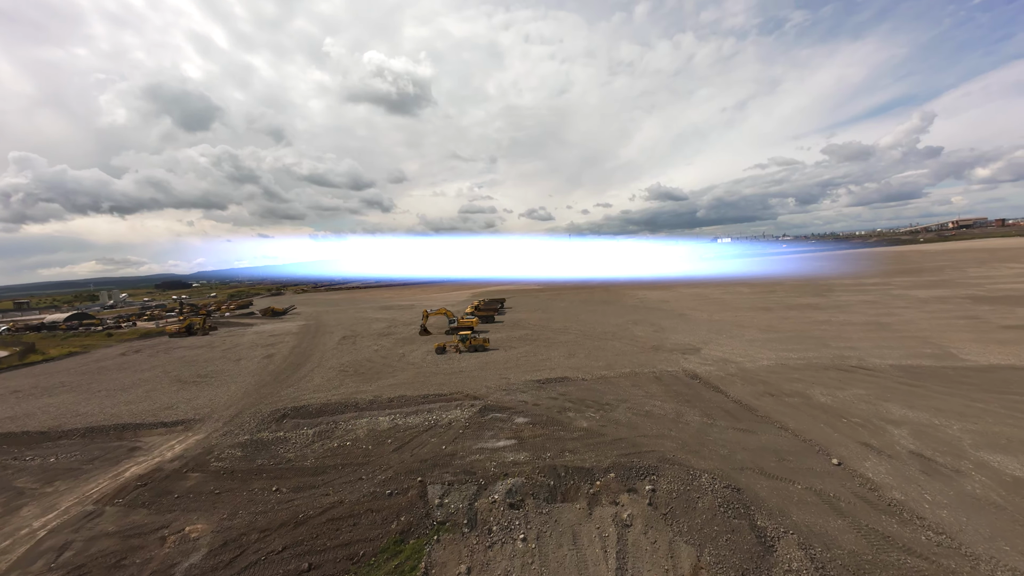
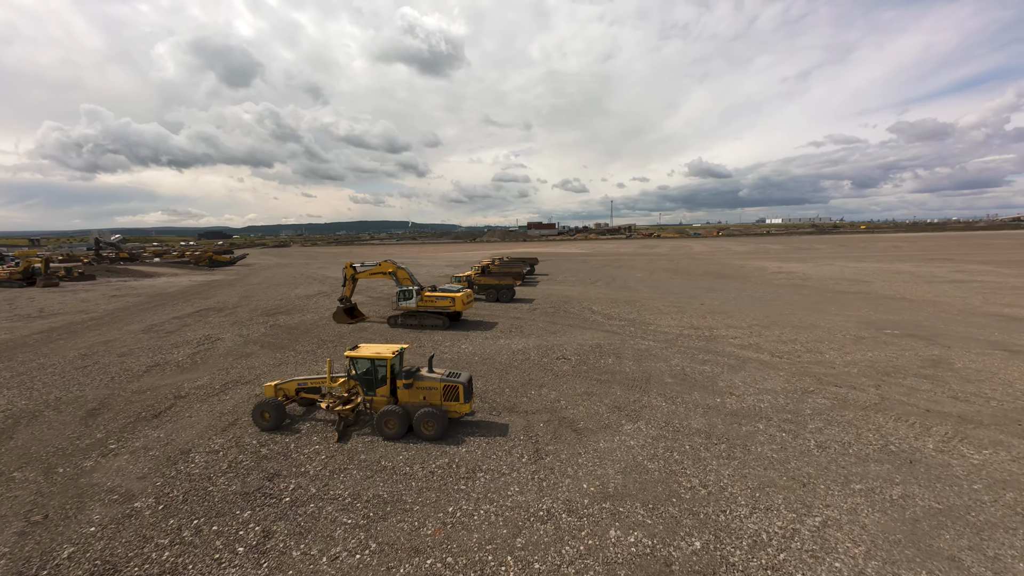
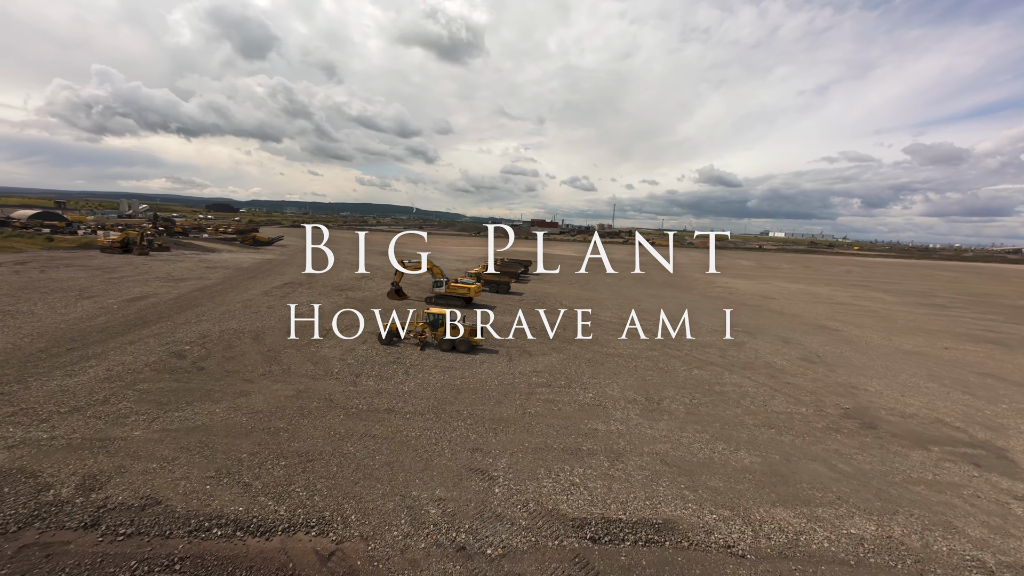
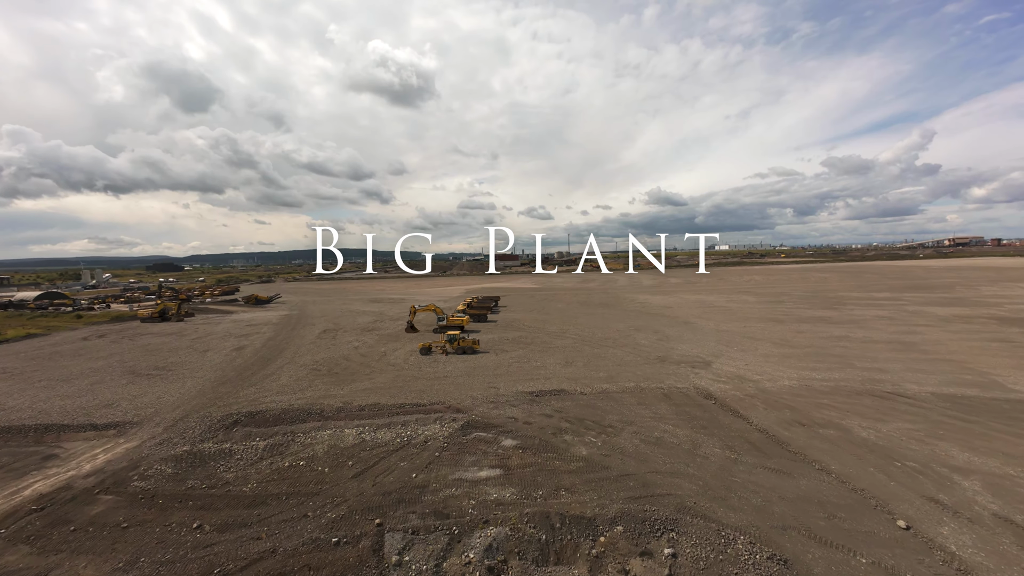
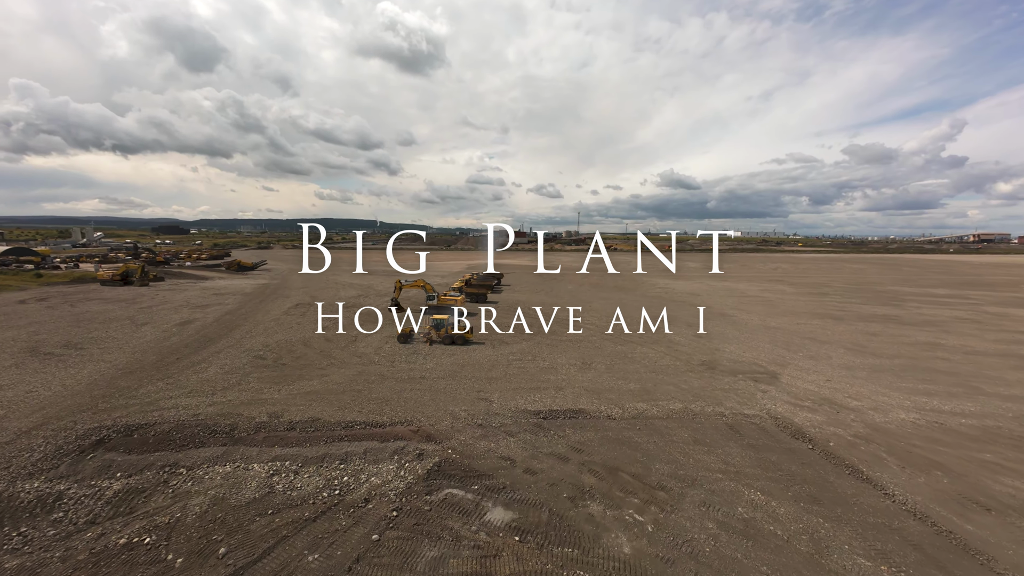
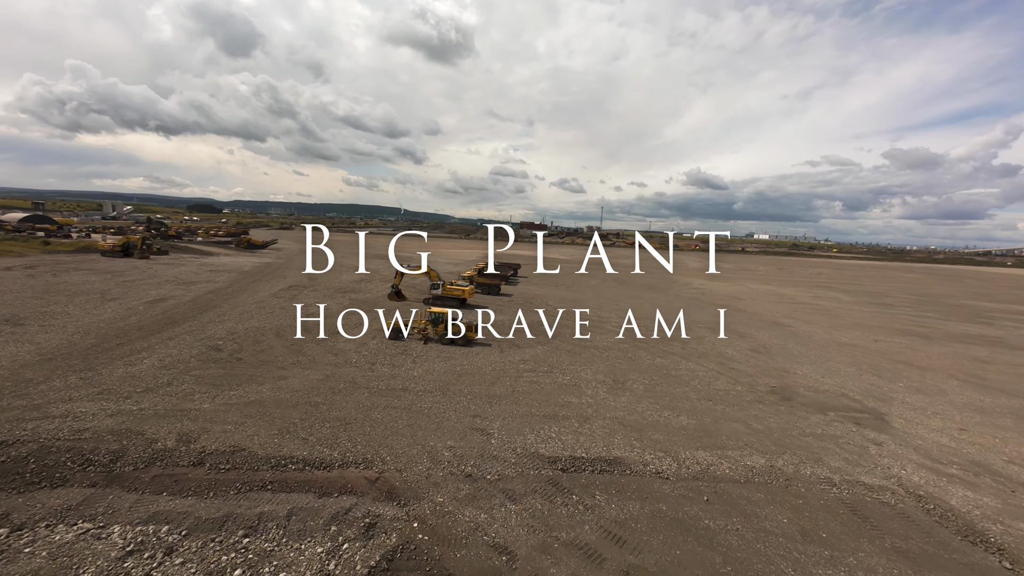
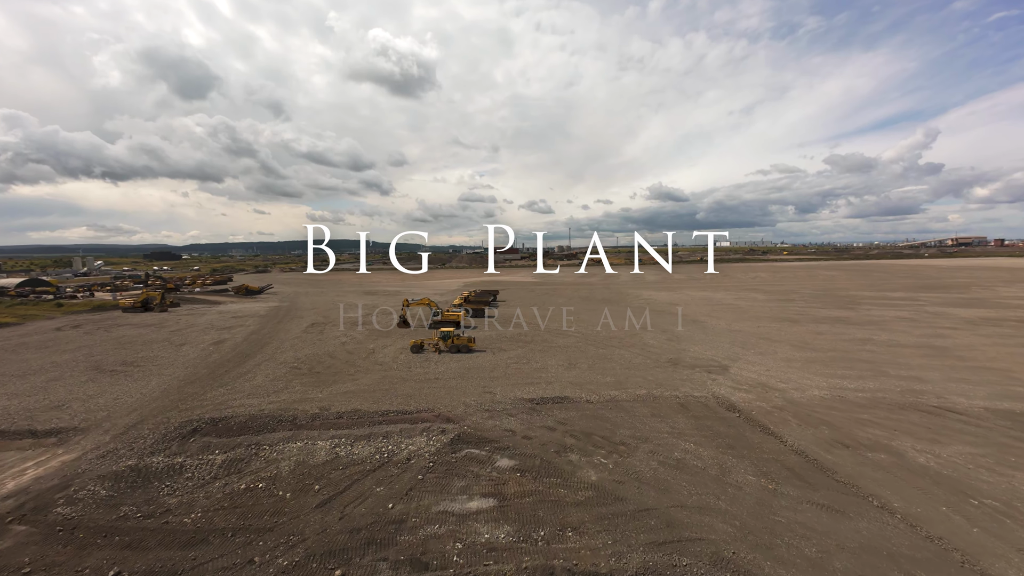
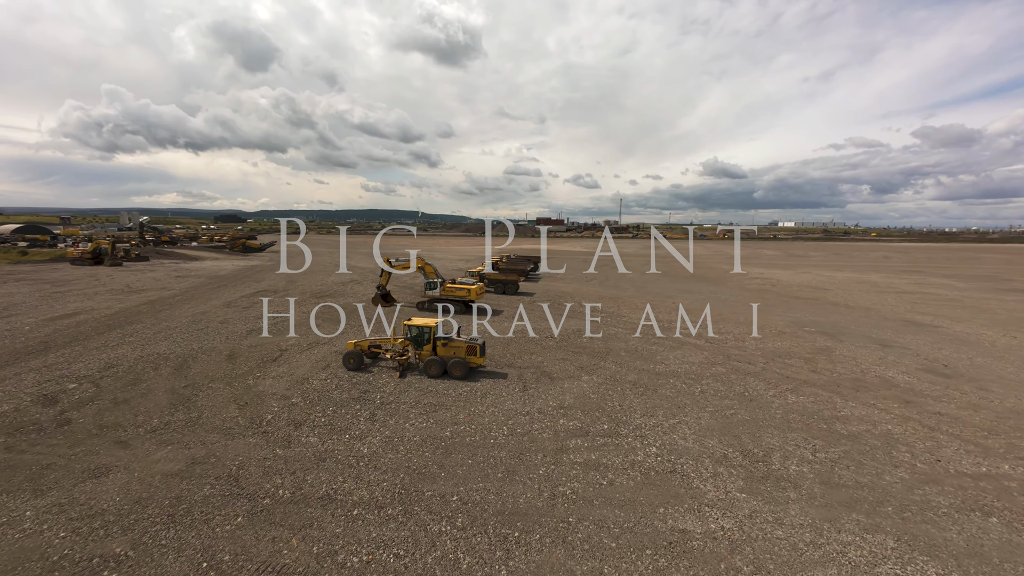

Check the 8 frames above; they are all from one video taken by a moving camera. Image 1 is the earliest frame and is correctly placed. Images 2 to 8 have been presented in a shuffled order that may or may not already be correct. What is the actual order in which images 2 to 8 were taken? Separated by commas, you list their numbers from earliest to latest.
4, 7, 5, 6, 3, 8, 2
